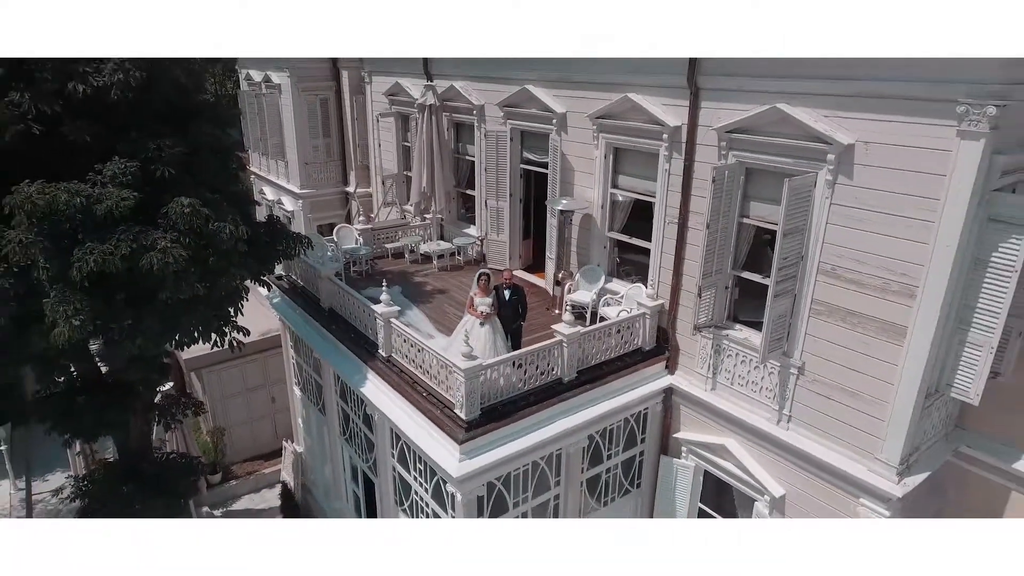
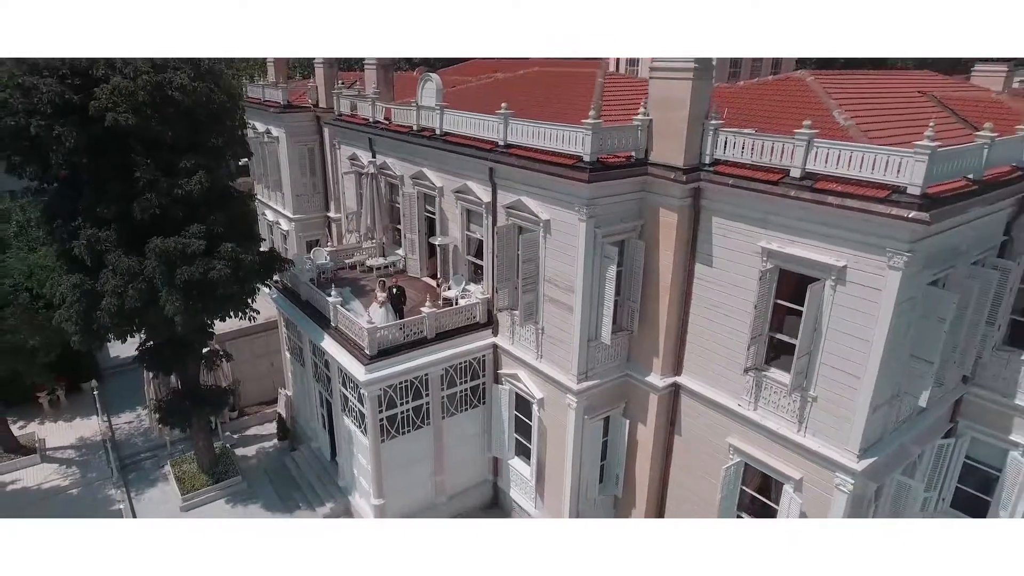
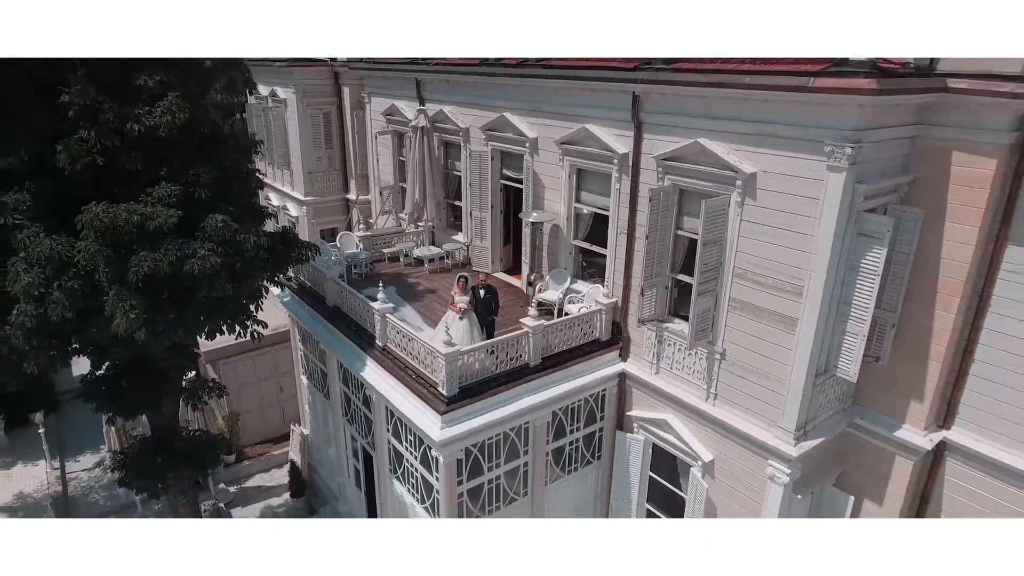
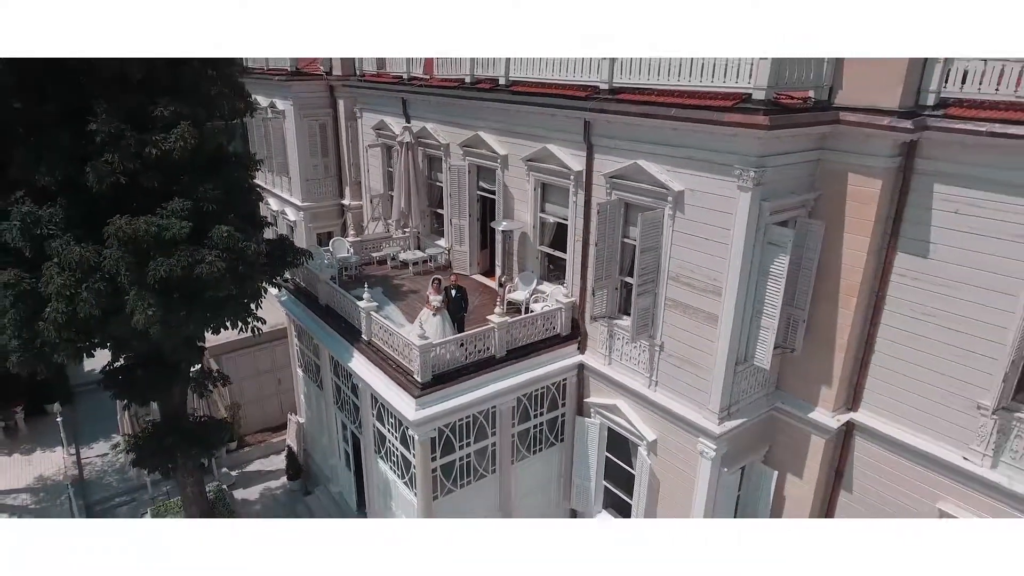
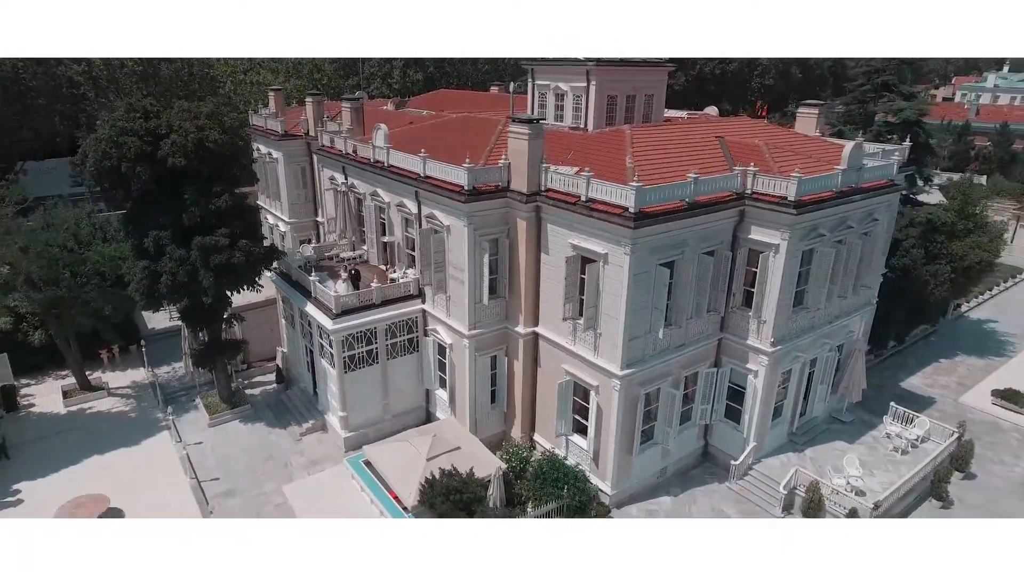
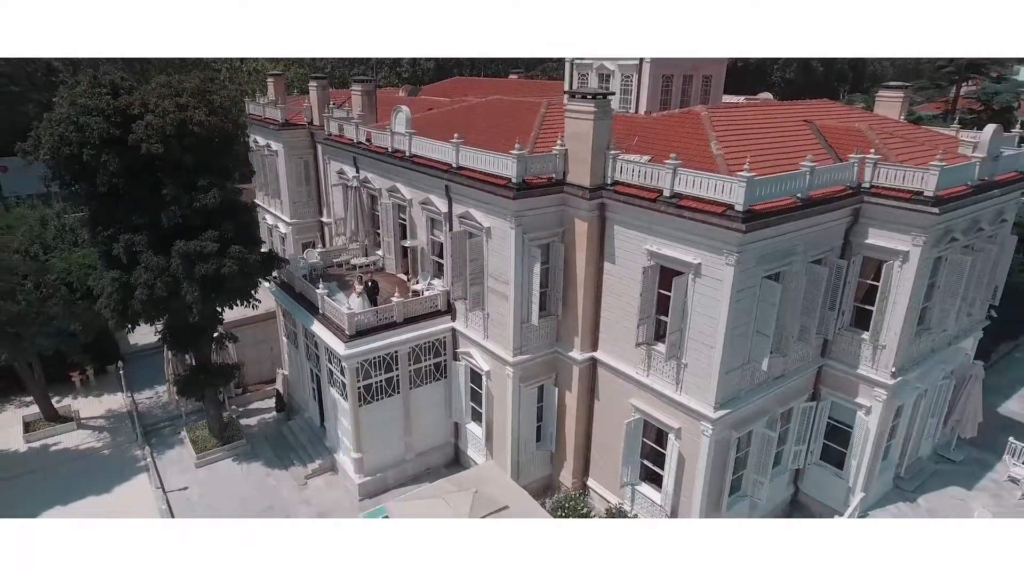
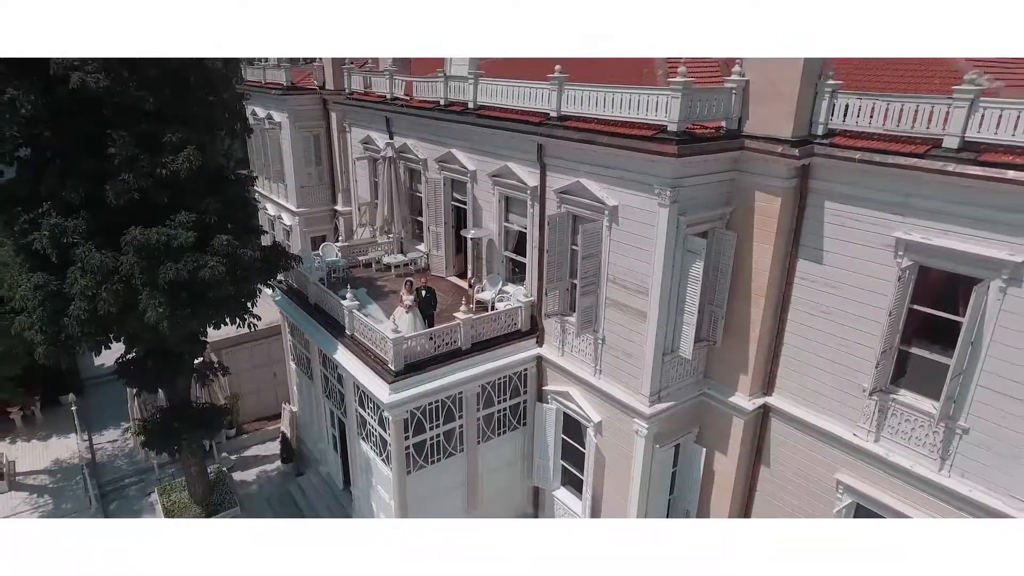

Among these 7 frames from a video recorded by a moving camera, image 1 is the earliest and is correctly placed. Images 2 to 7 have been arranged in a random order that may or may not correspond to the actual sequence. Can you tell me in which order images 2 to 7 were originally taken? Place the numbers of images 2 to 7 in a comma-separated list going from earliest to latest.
3, 4, 7, 2, 6, 5
